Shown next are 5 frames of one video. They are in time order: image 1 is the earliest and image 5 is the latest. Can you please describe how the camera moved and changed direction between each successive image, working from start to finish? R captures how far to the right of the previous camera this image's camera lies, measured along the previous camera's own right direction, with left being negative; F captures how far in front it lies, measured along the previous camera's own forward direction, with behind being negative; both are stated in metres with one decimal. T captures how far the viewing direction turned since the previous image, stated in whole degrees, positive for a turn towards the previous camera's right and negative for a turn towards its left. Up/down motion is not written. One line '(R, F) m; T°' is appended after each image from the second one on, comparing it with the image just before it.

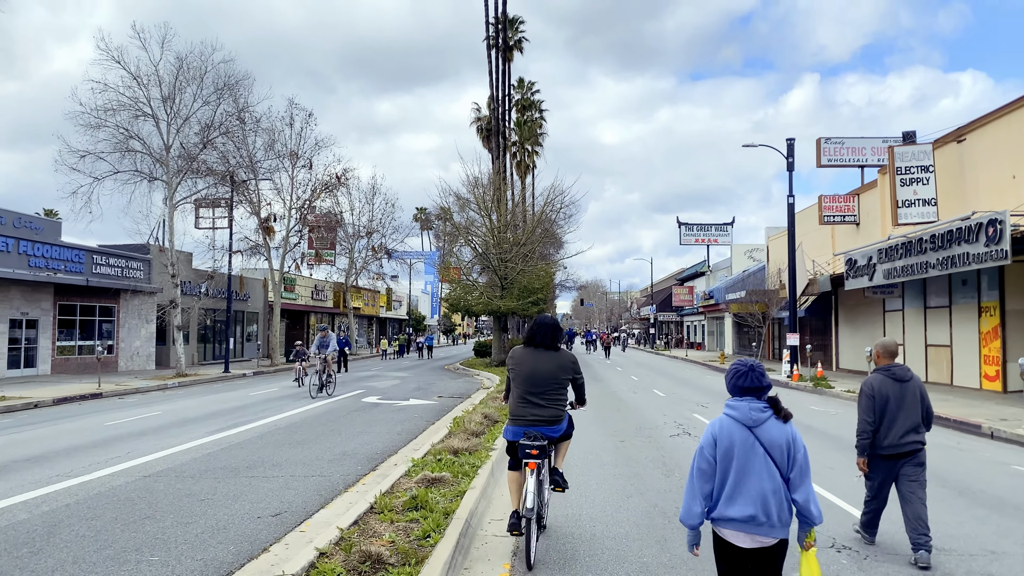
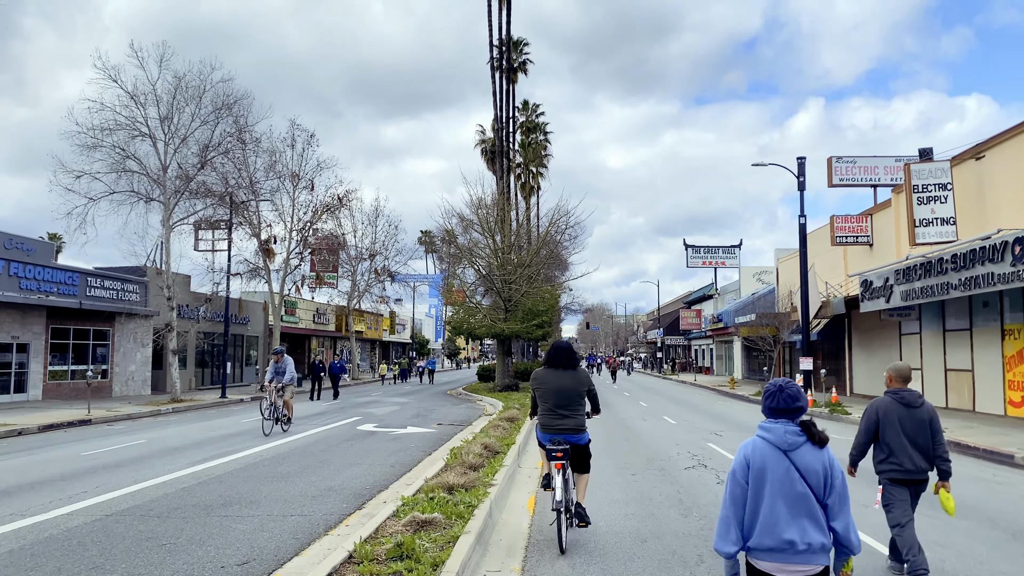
(+0.1, +0.9) m; 0°
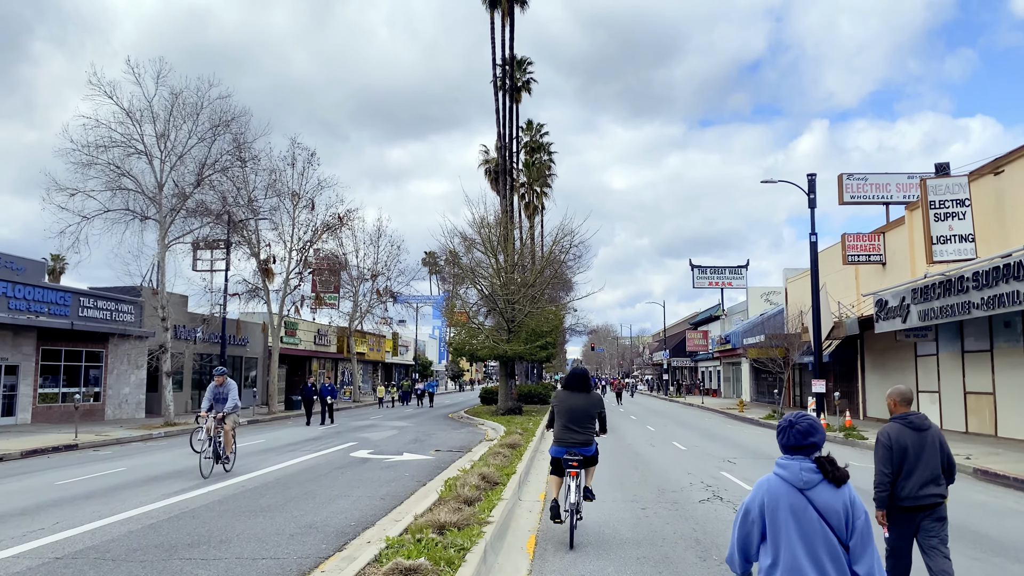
(+0.1, +0.8) m; 0°
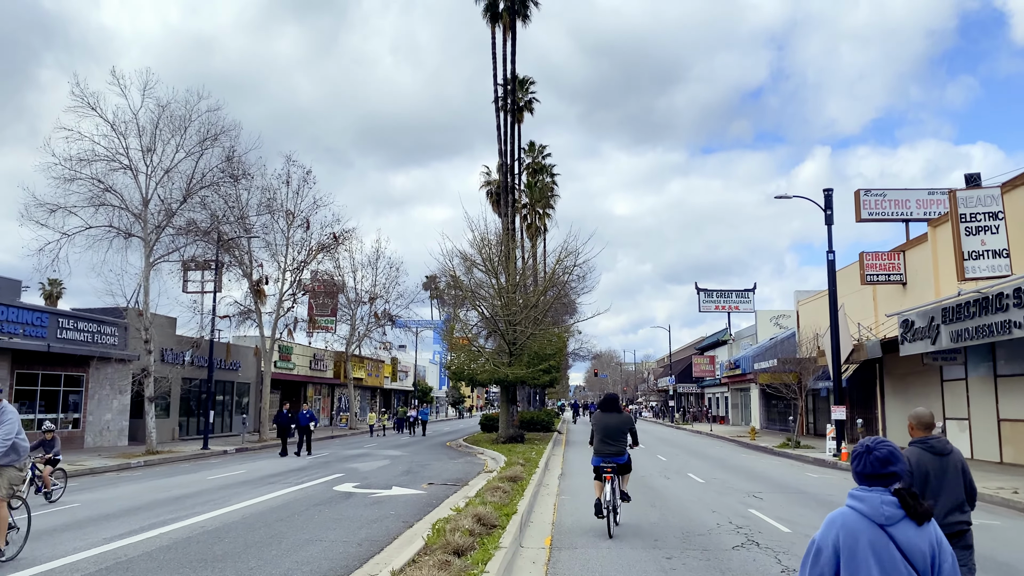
(0.0, +1.5) m; 0°
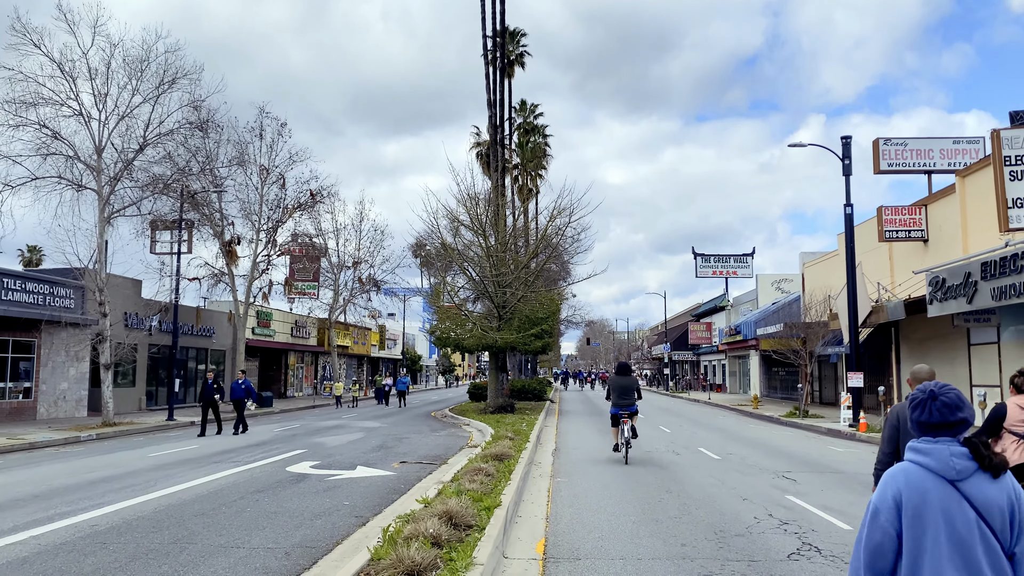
(+0.1, +2.4) m; +1°
